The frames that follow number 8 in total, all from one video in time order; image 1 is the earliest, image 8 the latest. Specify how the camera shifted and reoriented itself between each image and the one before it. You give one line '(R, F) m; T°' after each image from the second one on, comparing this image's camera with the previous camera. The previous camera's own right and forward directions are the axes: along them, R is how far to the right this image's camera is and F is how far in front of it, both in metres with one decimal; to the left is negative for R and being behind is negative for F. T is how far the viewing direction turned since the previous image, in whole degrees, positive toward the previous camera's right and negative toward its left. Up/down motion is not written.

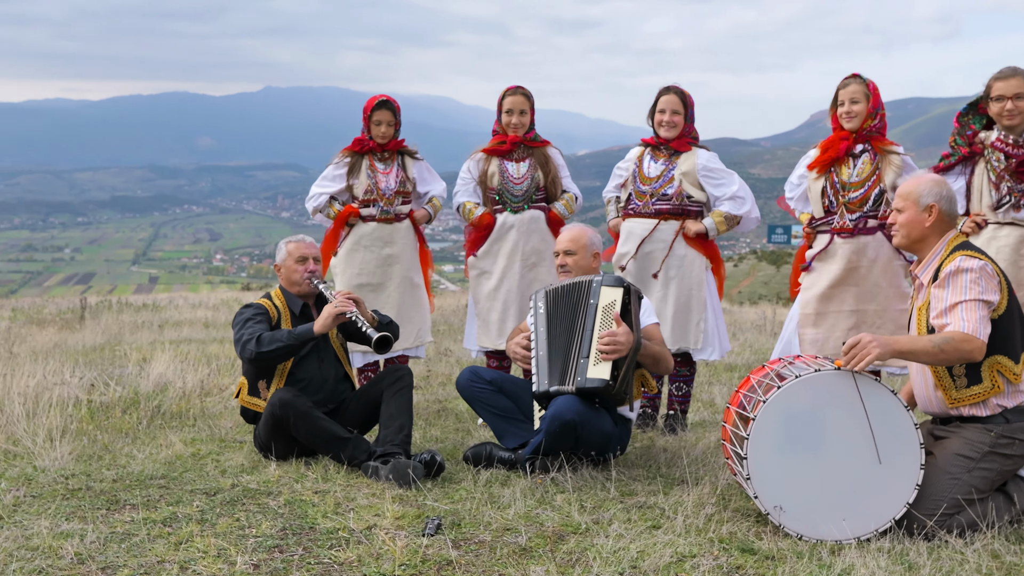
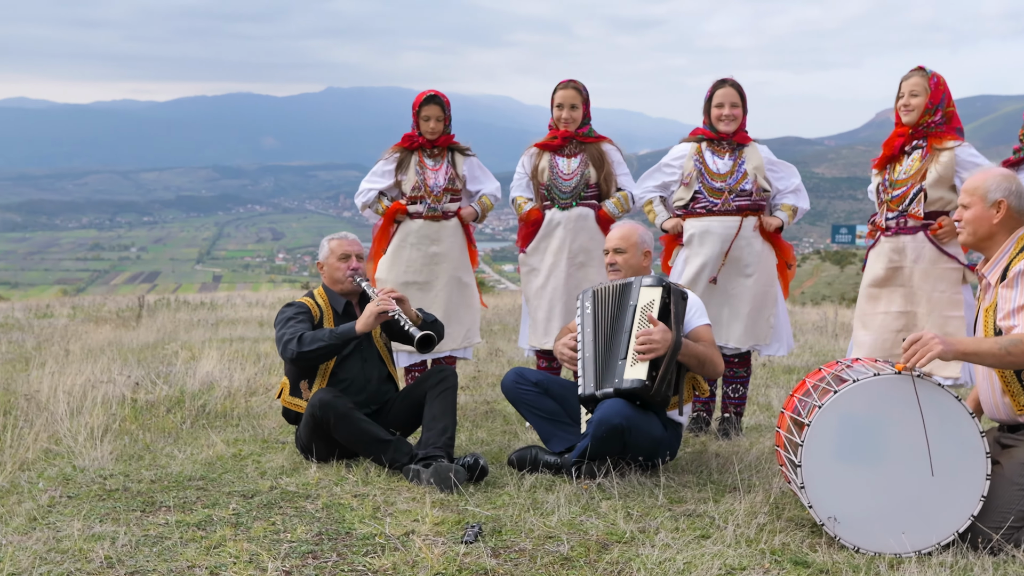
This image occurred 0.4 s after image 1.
(0.0, +0.2) m; -4°
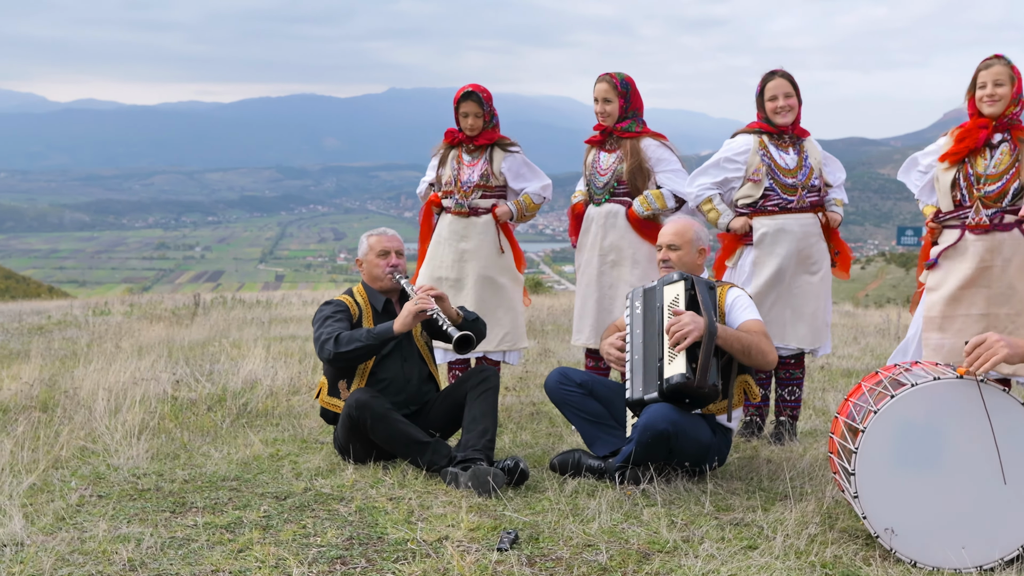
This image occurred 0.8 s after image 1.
(+0.1, +0.2) m; -4°
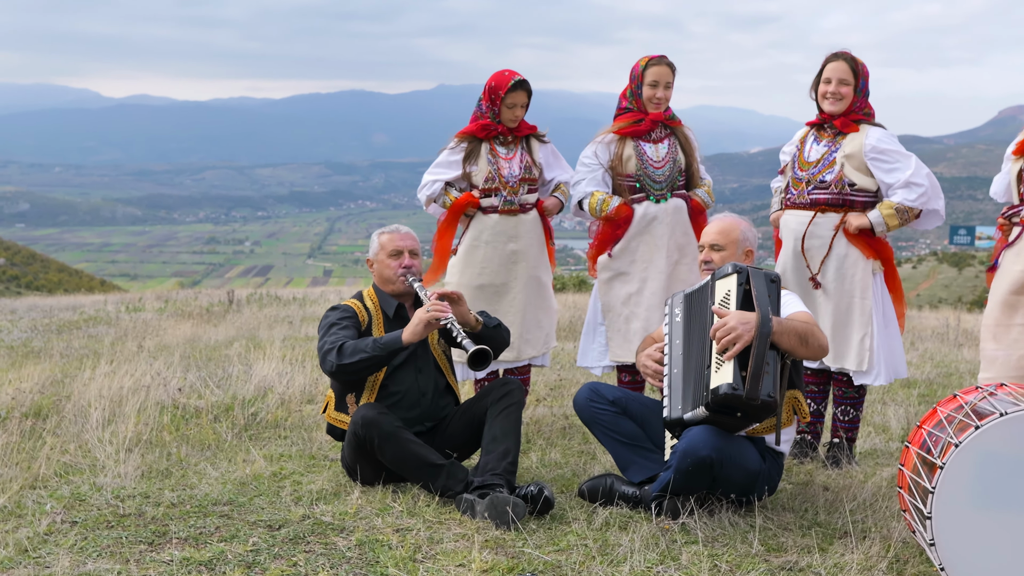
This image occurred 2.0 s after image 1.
(+0.1, +0.5) m; -3°
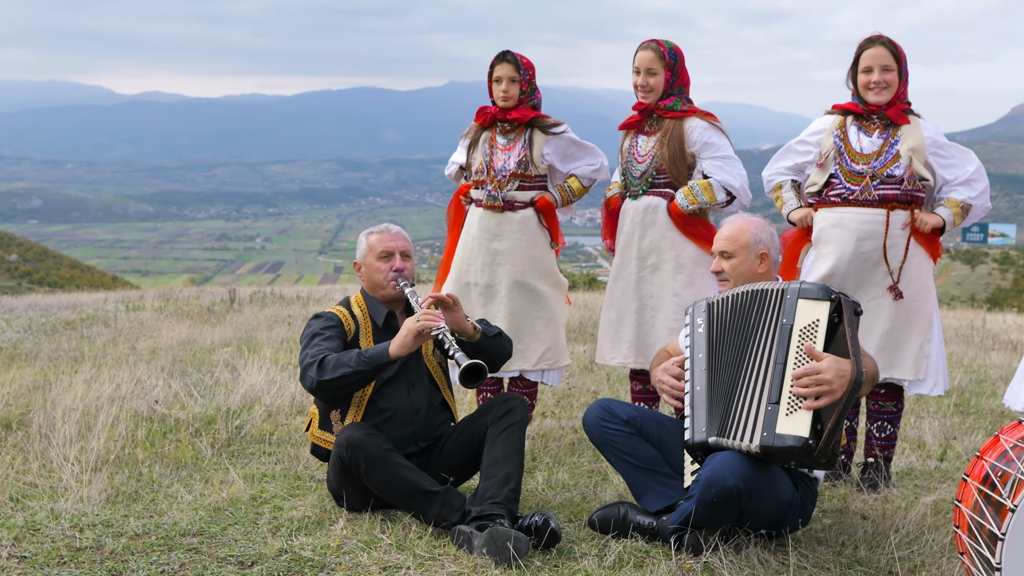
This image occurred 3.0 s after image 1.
(0.0, +0.4) m; -1°
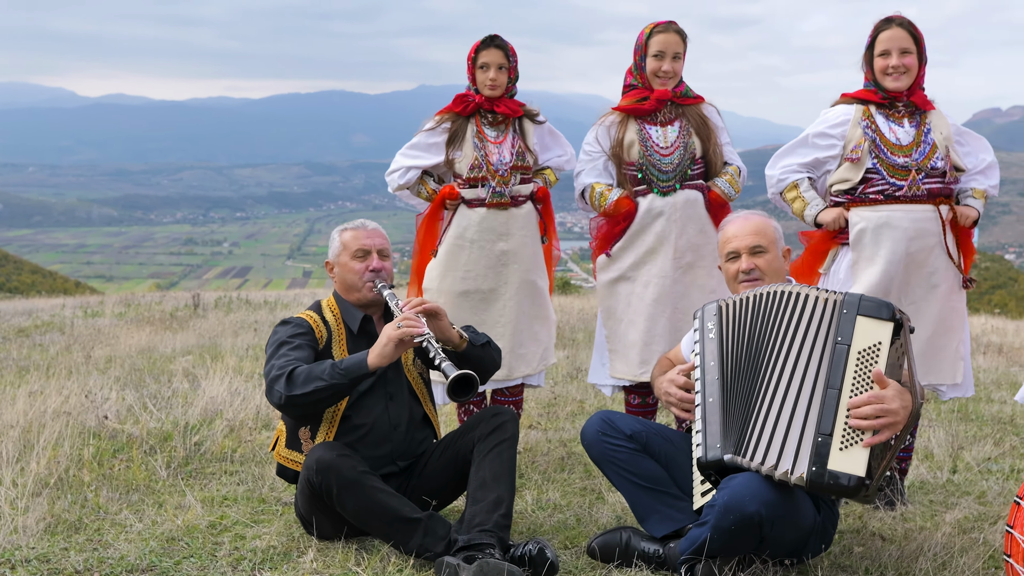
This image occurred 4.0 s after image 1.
(-0.1, +0.4) m; +2°
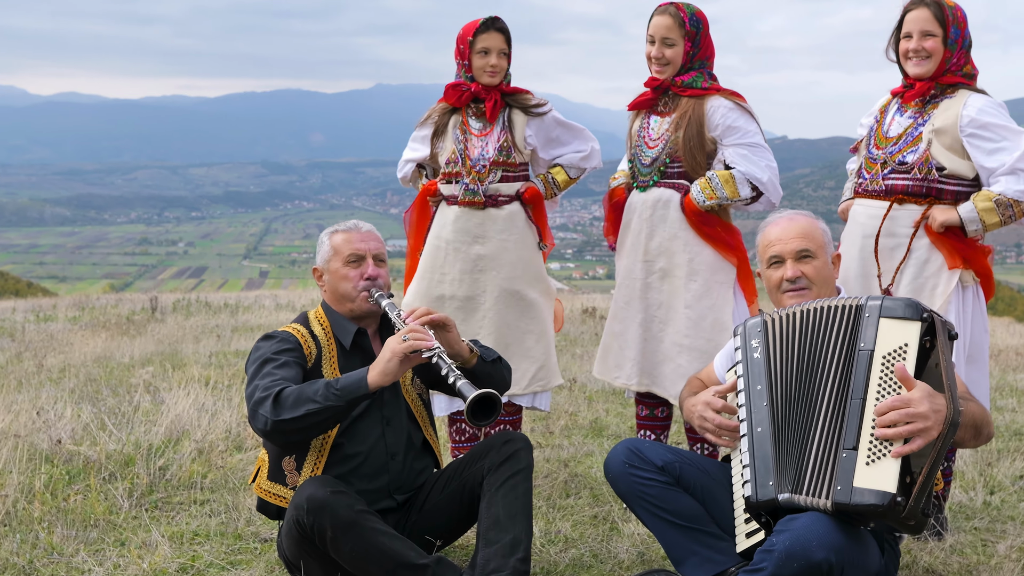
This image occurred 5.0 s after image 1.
(-0.2, +0.4) m; +3°
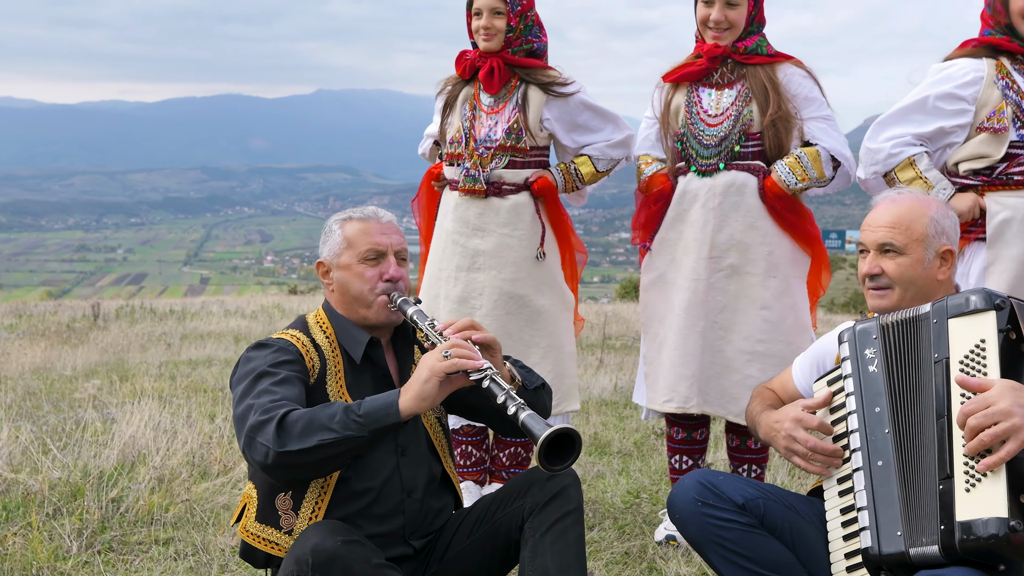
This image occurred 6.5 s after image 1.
(-0.3, +0.5) m; +3°
